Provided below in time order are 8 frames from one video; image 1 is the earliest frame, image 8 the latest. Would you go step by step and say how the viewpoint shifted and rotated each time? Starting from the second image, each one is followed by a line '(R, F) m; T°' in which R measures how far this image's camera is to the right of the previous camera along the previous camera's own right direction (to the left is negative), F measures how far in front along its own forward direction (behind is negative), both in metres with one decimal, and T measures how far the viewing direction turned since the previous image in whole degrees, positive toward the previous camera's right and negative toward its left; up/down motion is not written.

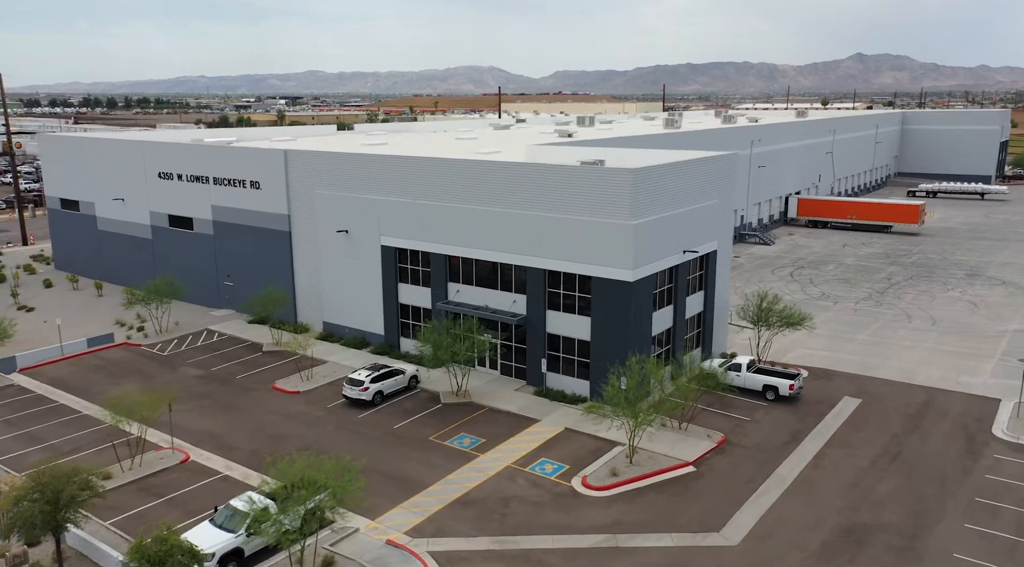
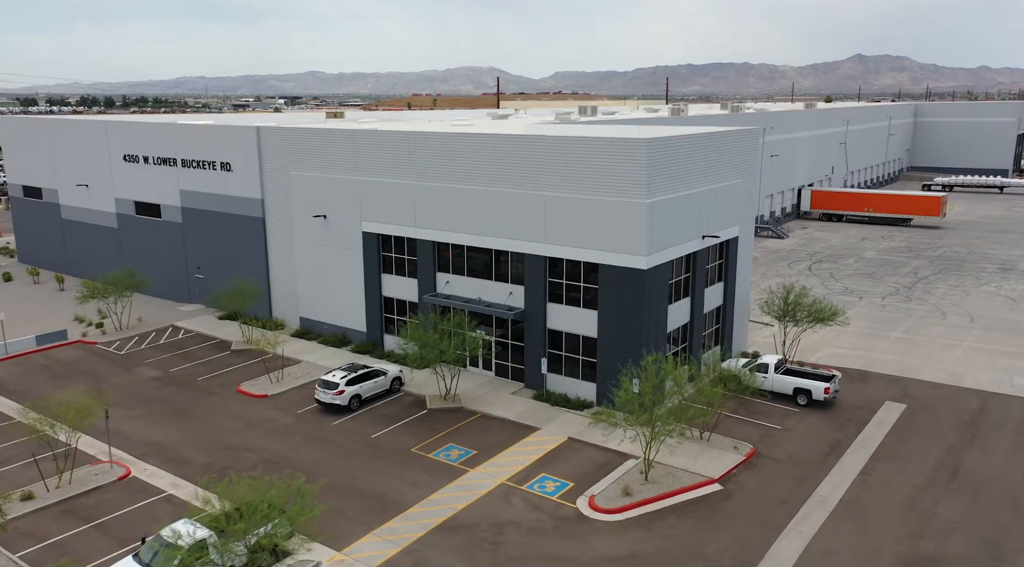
(+0.2, +5.0) m; 0°
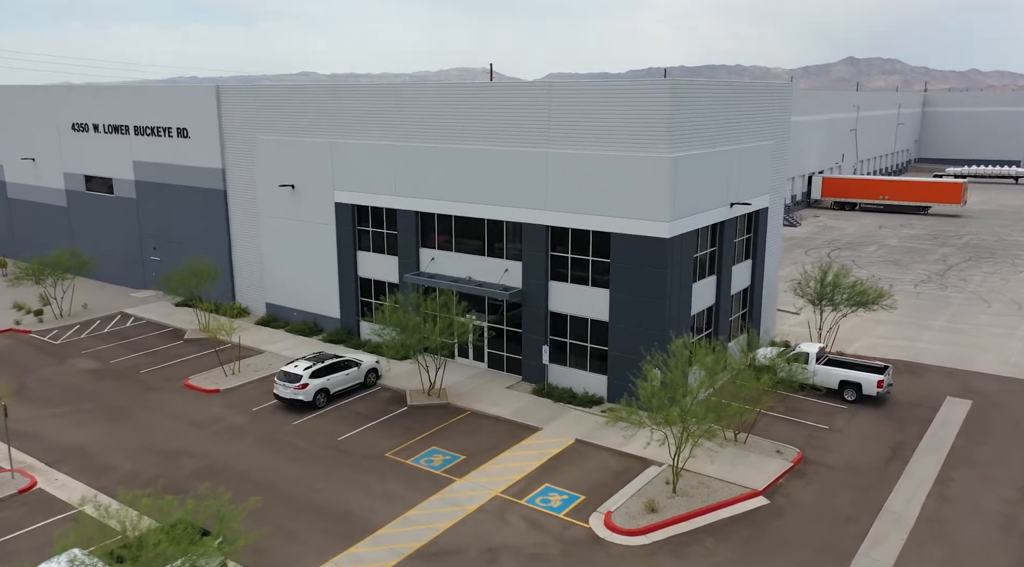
(-0.1, +5.5) m; +1°
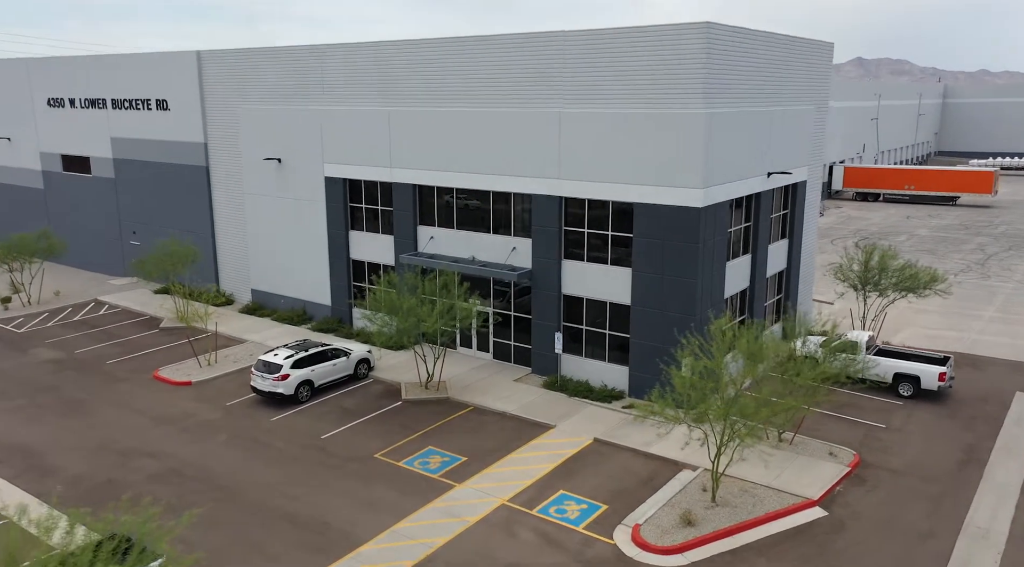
(-0.1, +3.6) m; 0°
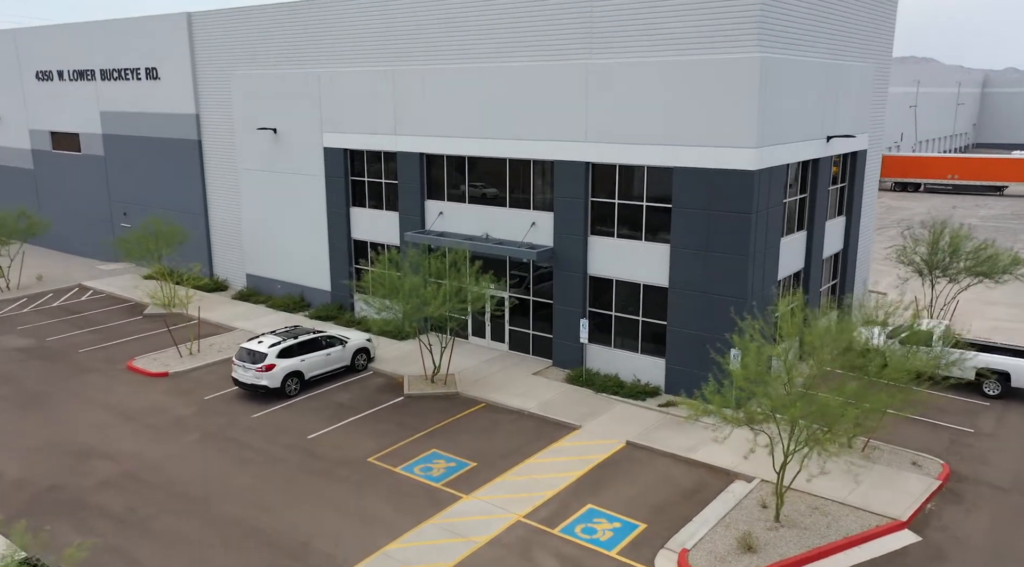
(0.0, +3.5) m; -1°
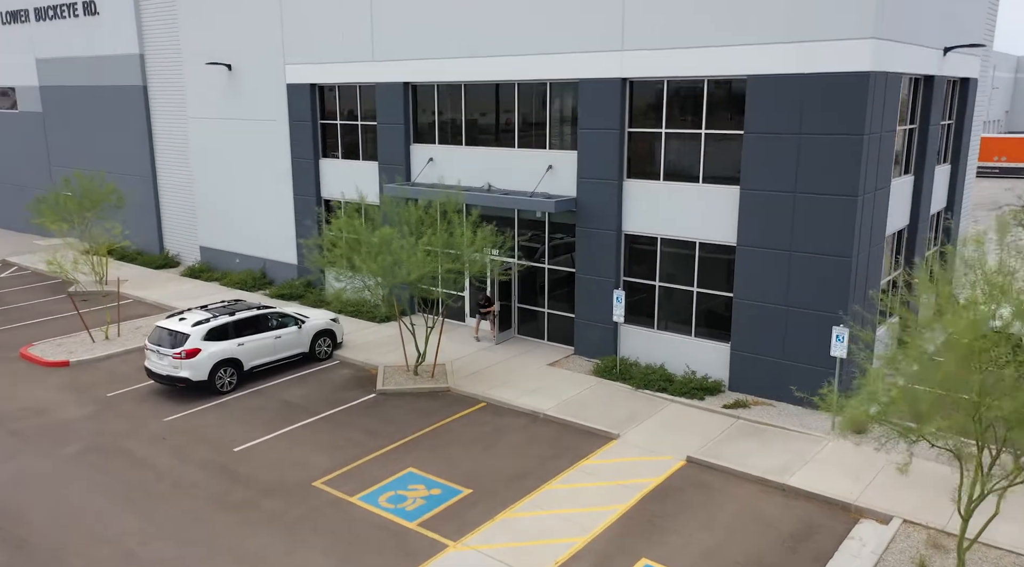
(-0.1, +6.0) m; 0°
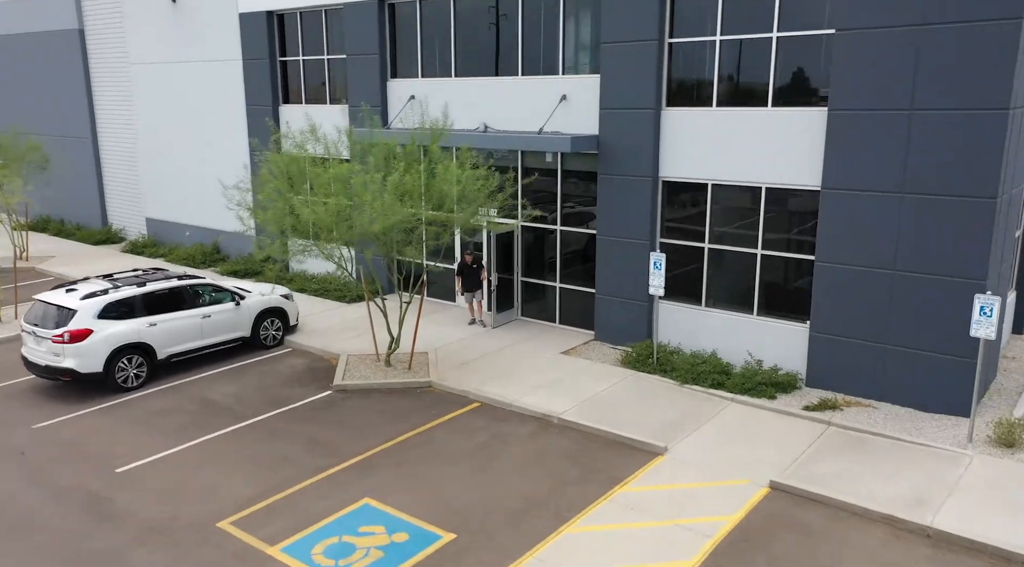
(0.0, +4.4) m; 0°
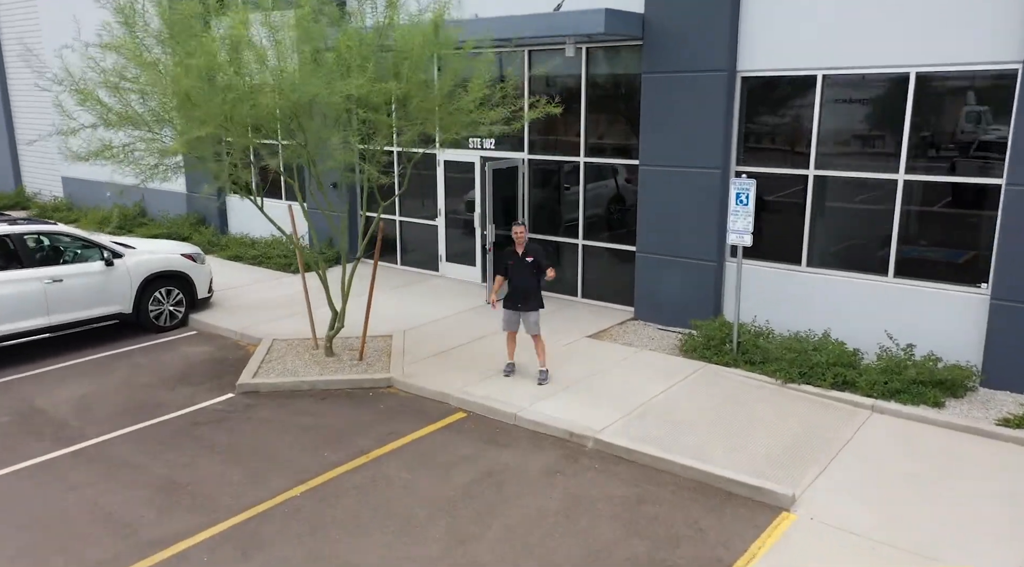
(-0.1, +4.7) m; 0°
